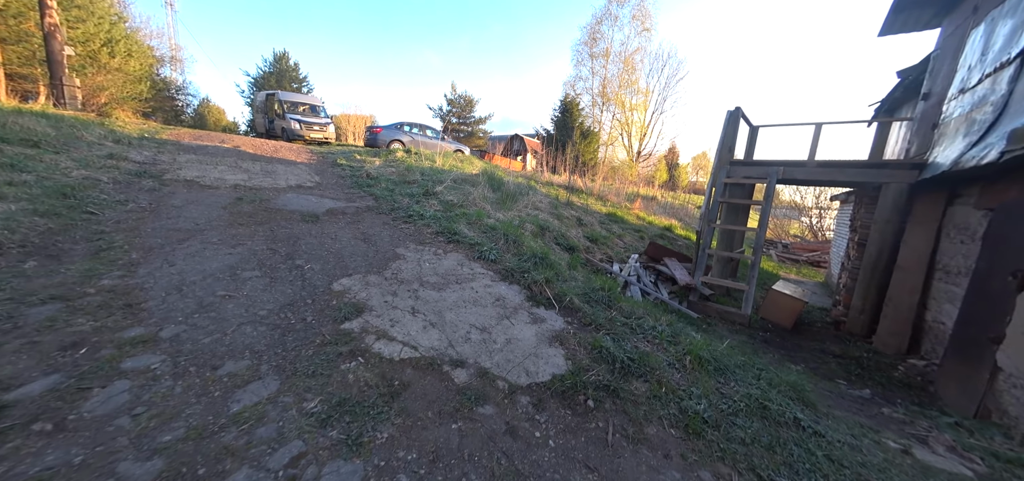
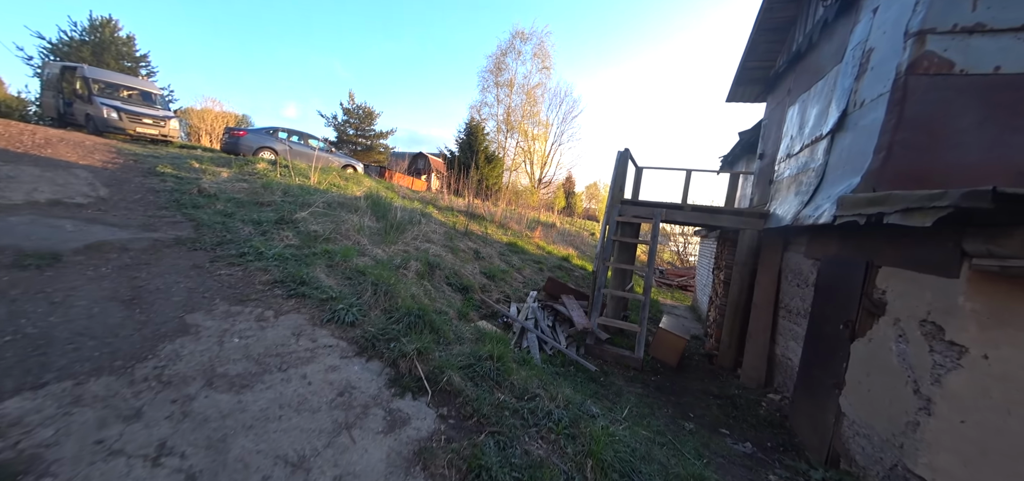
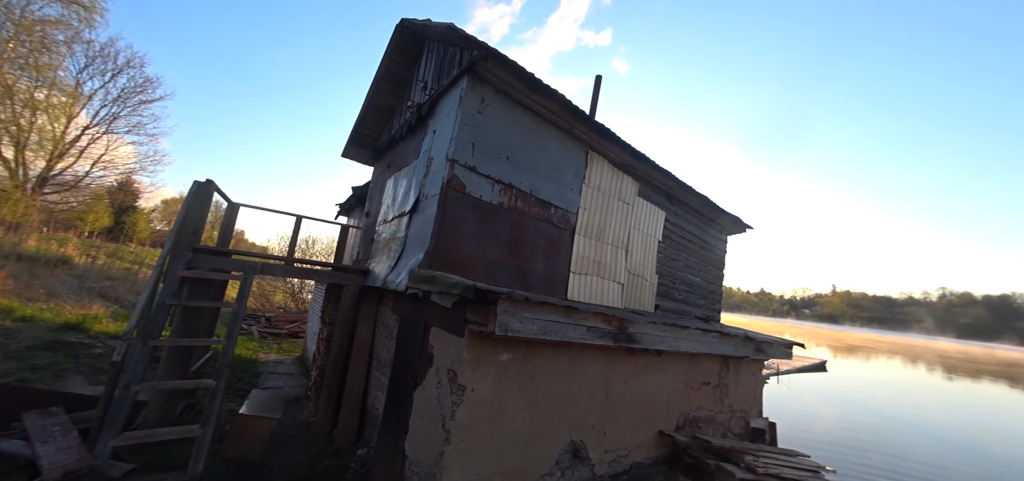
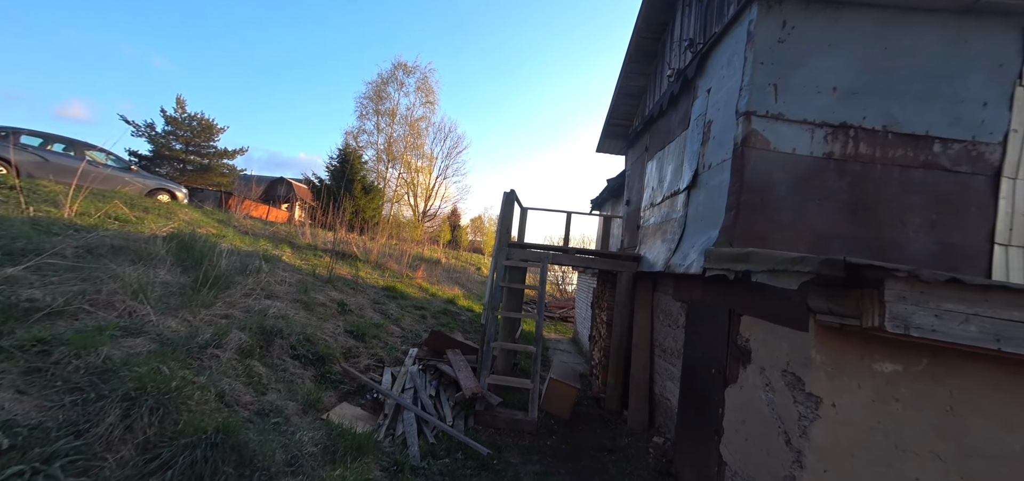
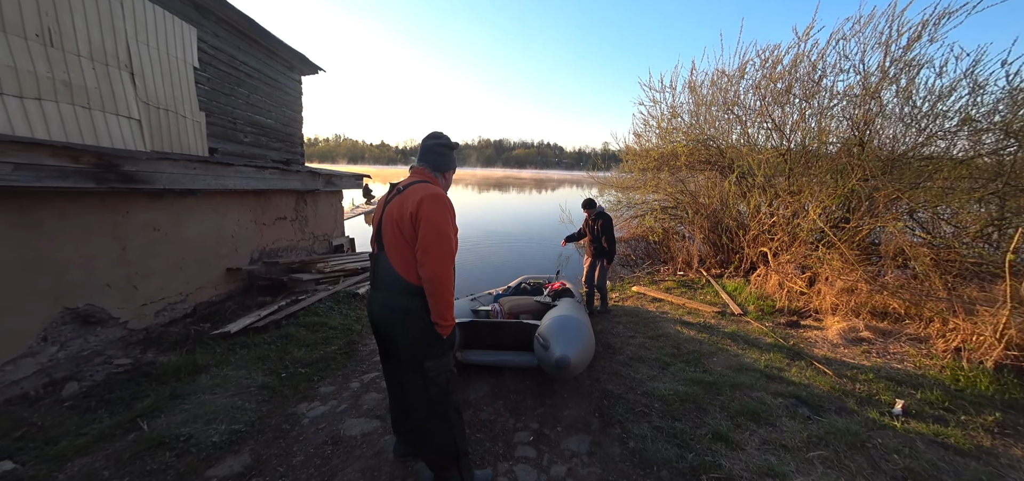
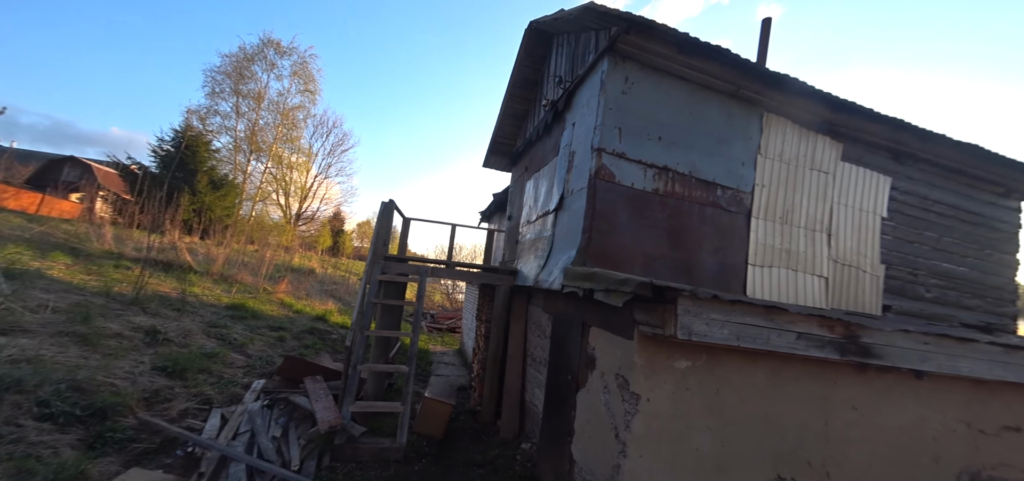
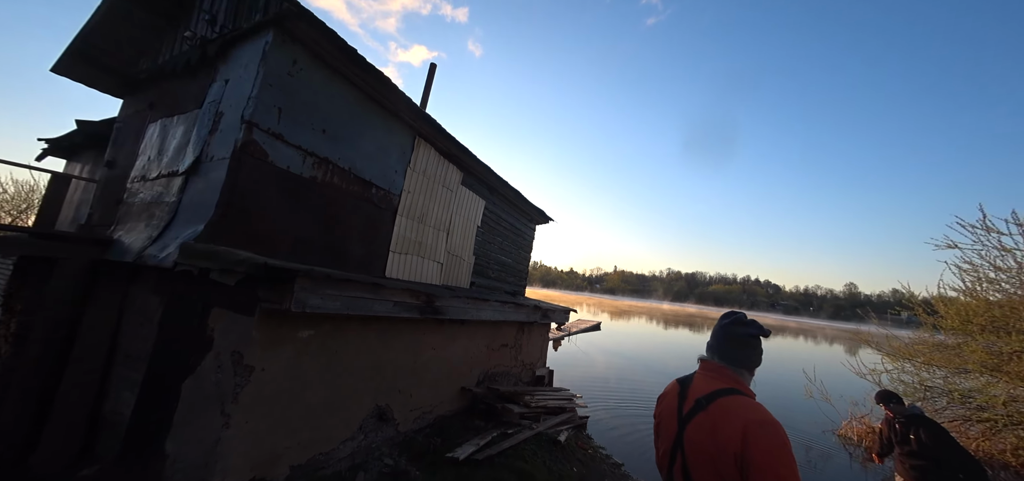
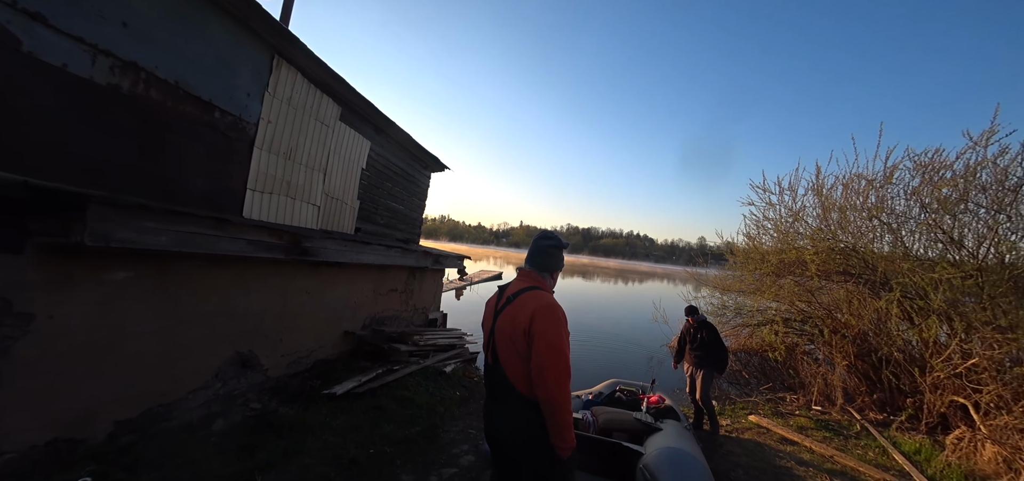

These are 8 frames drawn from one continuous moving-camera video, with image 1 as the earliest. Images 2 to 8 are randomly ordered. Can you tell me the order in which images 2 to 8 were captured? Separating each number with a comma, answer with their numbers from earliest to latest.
2, 4, 6, 3, 7, 8, 5
